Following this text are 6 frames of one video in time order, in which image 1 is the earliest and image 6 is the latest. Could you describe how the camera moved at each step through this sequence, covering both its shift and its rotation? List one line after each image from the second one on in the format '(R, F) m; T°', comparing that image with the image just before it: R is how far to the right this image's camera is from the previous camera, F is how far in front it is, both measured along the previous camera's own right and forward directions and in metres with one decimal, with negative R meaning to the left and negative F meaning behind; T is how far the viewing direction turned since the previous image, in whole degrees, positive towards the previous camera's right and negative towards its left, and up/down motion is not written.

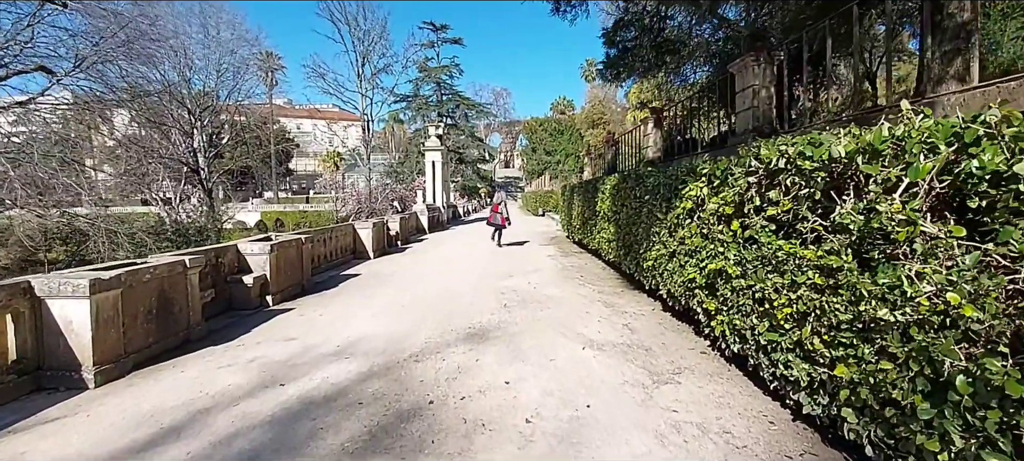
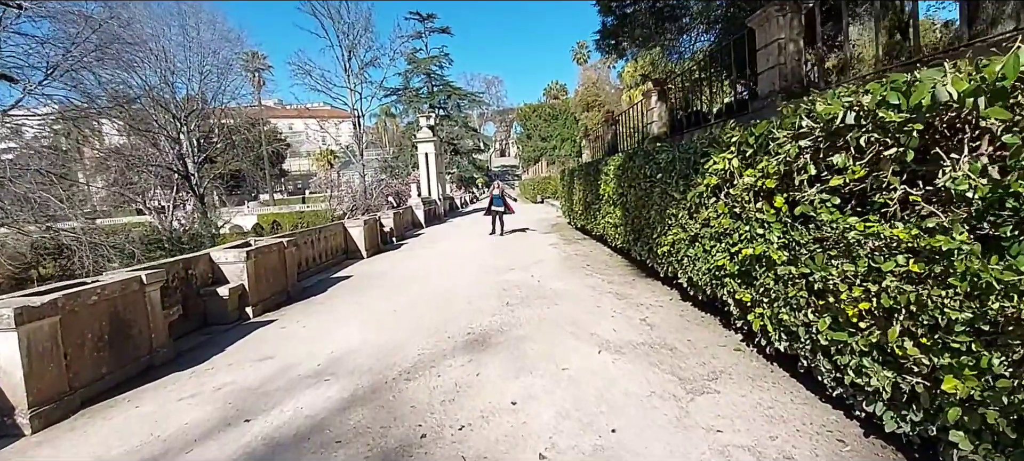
(0.0, +0.6) m; 0°
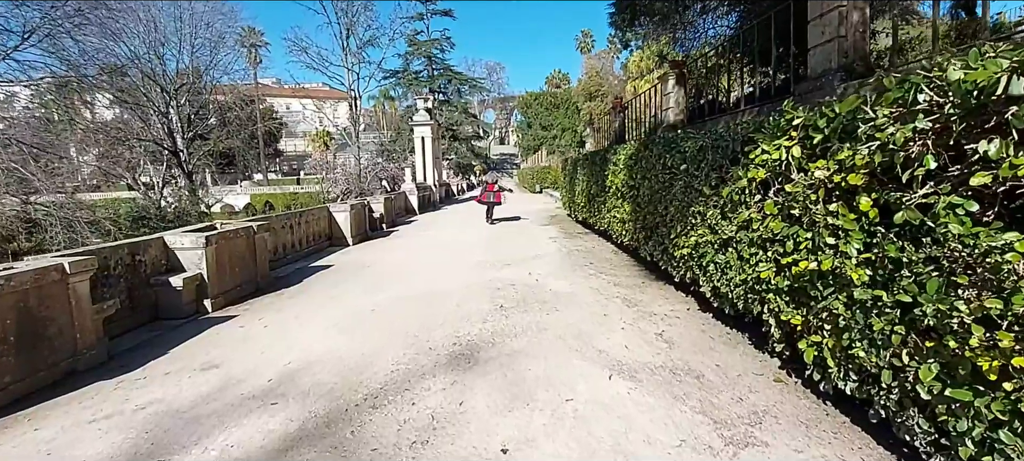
(0.0, +0.8) m; 0°
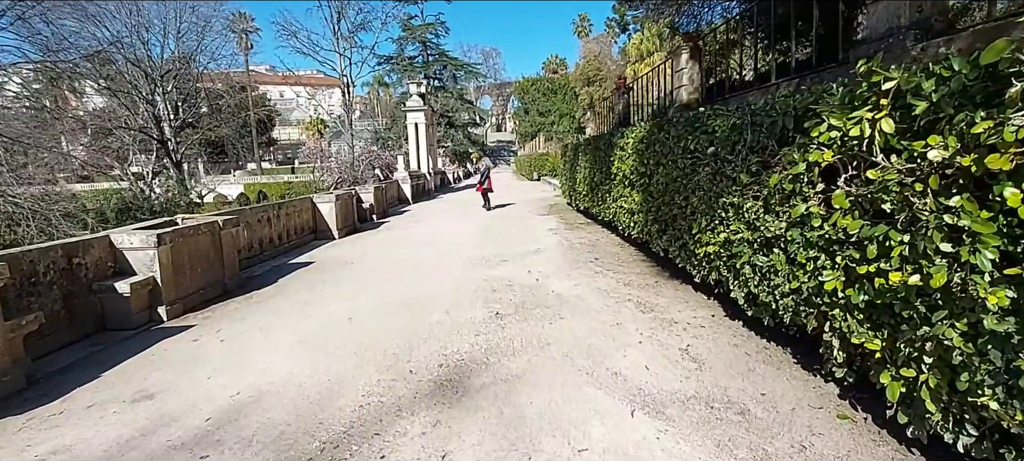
(0.0, +0.7) m; 0°
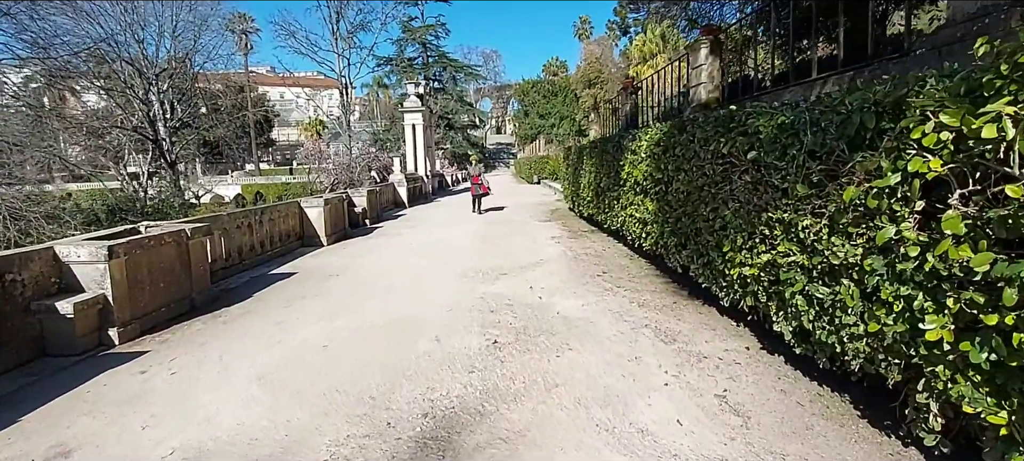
(0.0, +0.6) m; 0°
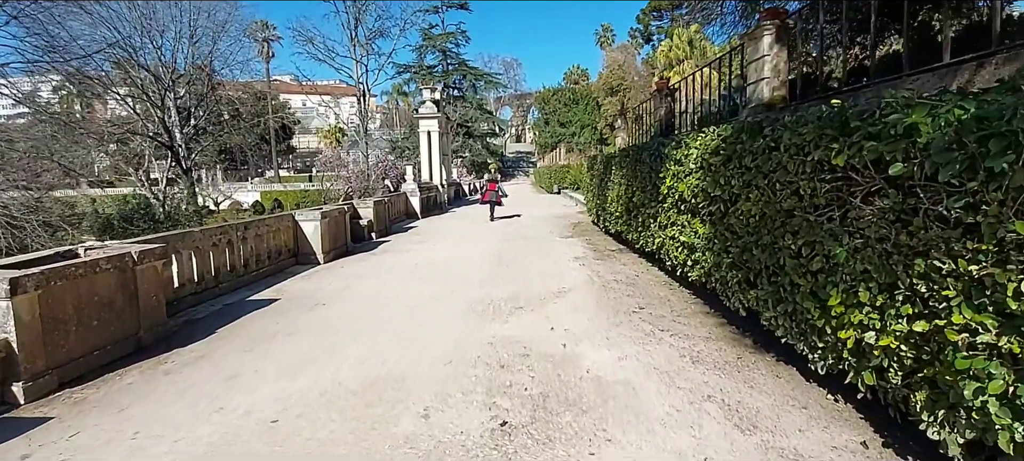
(0.0, +1.1) m; -2°
